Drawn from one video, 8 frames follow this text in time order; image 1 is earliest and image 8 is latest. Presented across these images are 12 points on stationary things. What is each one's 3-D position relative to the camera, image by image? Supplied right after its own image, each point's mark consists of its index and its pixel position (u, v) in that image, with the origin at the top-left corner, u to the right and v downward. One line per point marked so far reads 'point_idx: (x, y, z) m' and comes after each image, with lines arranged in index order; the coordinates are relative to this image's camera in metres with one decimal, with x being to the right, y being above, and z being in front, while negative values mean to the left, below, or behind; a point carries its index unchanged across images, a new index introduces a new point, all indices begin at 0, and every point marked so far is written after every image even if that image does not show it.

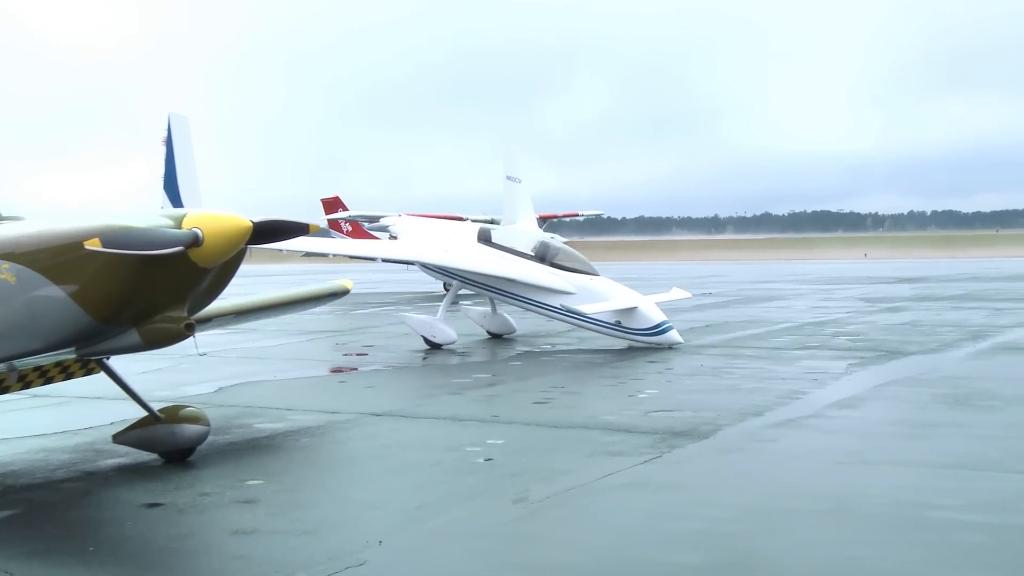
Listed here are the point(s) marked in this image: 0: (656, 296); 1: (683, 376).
0: (+1.5, -0.1, +13.7) m
1: (+1.7, -0.9, +12.7) m
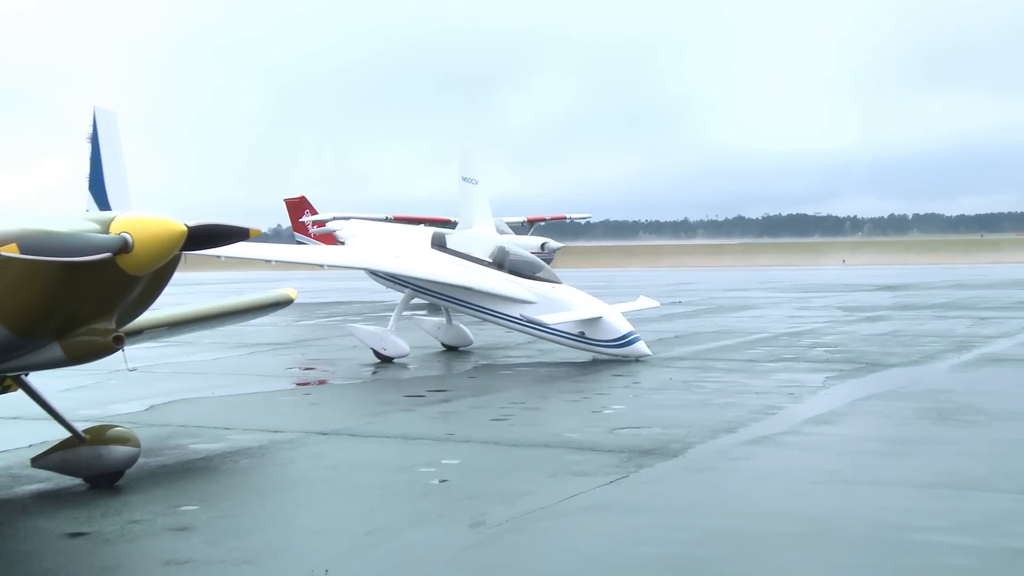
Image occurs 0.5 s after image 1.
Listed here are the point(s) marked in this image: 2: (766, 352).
0: (+1.1, -0.2, +12.9) m
1: (+1.3, -1.0, +11.9) m
2: (+2.7, -0.7, +13.1) m
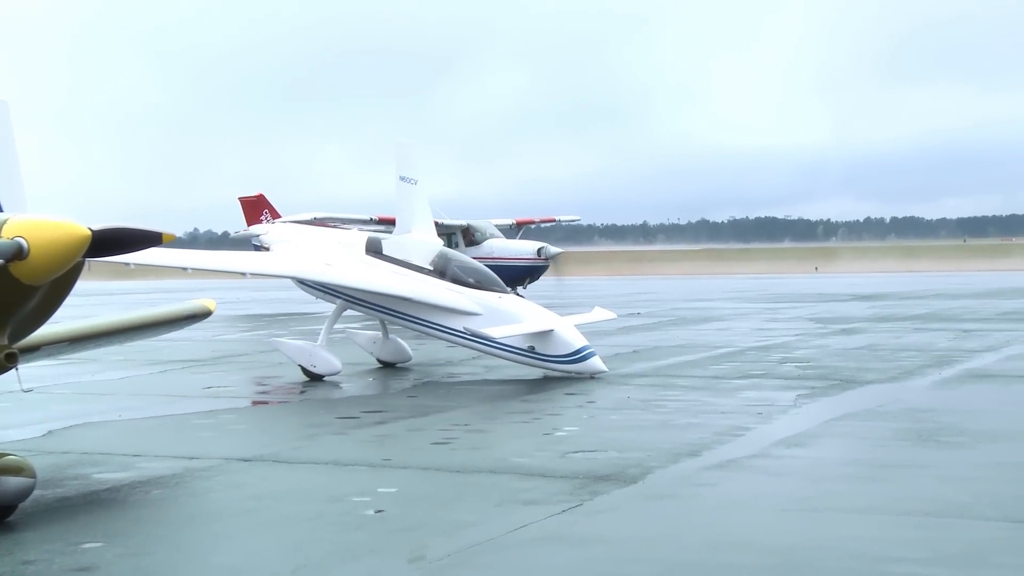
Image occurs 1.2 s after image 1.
0: (+0.6, -0.3, +12.0) m
1: (+0.8, -1.1, +11.0) m
2: (+2.1, -0.8, +12.2) m
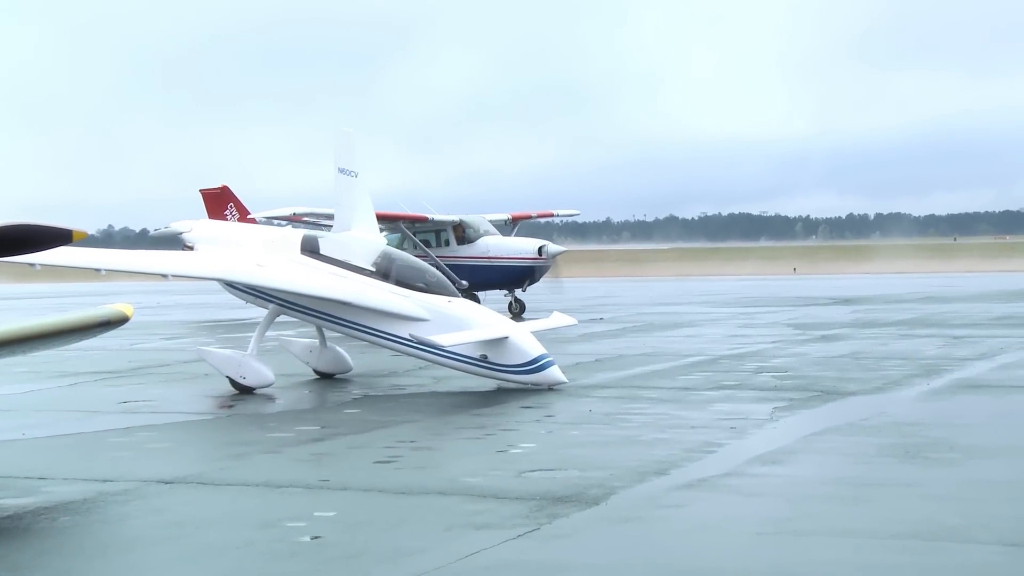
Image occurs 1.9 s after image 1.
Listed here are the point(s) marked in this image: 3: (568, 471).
0: (+0.1, -0.3, +11.0) m
1: (+0.4, -1.1, +10.0) m
2: (+1.7, -0.8, +11.3) m
3: (+0.4, -1.3, +9.2) m
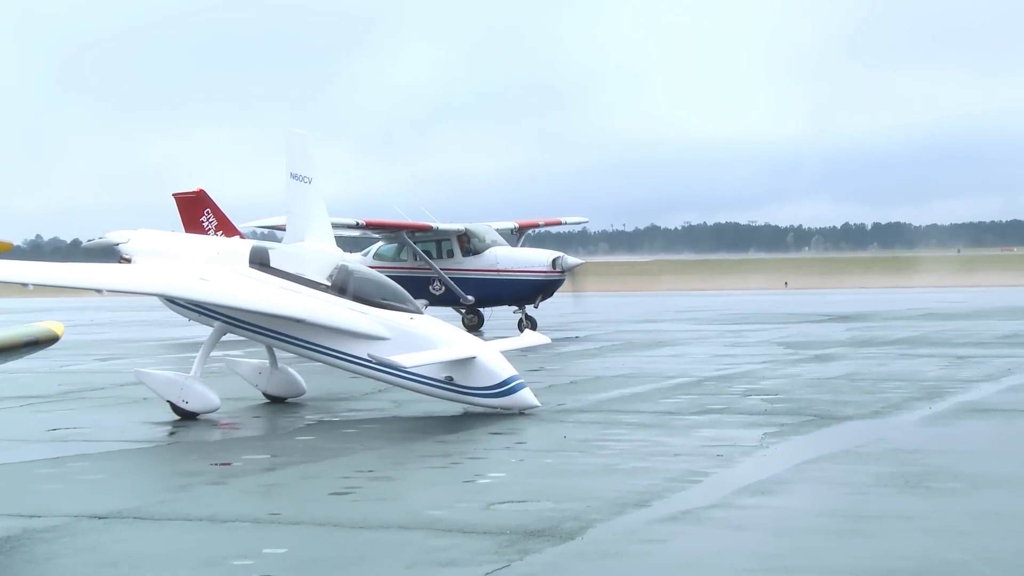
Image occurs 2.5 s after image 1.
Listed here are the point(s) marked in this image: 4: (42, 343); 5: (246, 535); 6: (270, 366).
0: (-0.1, -0.4, +10.3) m
1: (+0.2, -1.2, +9.3) m
2: (+1.5, -0.9, +10.6) m
3: (+0.2, -1.4, +8.5) m
4: (-3.1, -0.4, +8.4) m
5: (-1.7, -1.6, +8.0) m
6: (-2.1, -0.7, +11.1) m
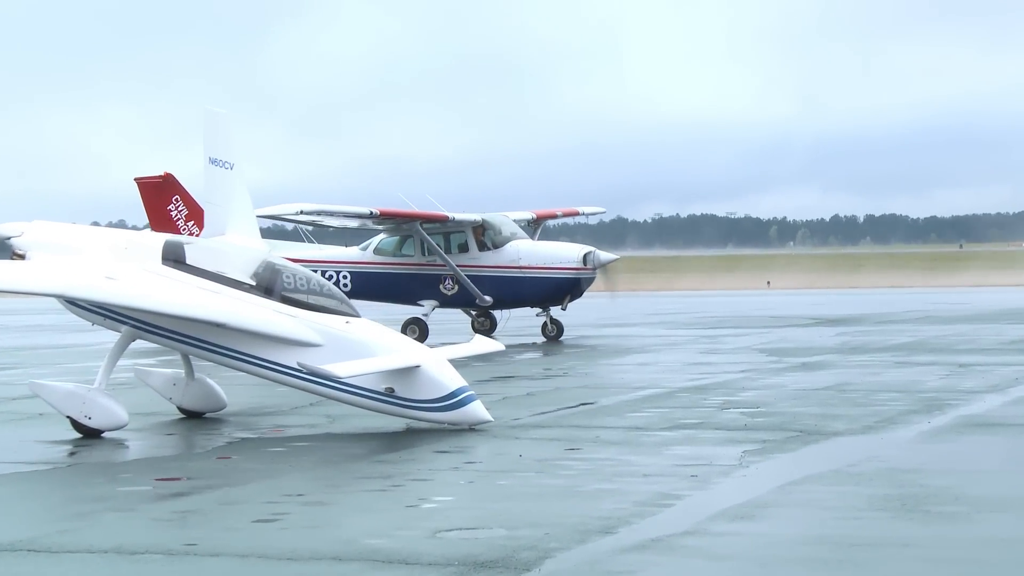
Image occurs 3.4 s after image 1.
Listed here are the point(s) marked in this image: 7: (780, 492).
0: (-0.4, -0.4, +9.3) m
1: (-0.1, -1.2, +8.3) m
2: (+1.1, -0.9, +9.6) m
3: (-0.1, -1.4, +7.5) m
4: (-3.4, -0.4, +7.3) m
5: (-2.0, -1.6, +7.0) m
6: (-2.5, -0.7, +10.1) m
7: (+1.6, -1.3, +7.8) m
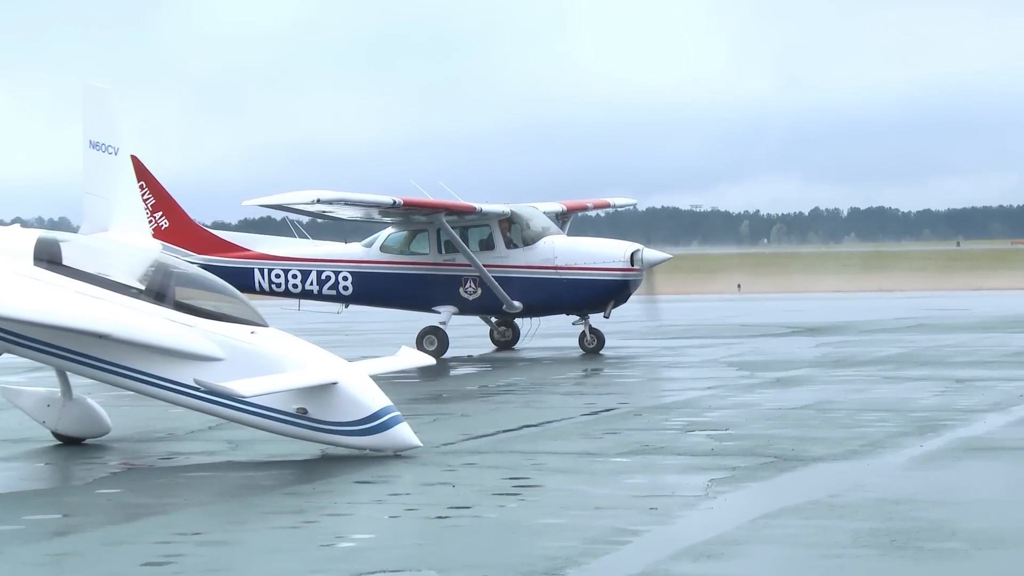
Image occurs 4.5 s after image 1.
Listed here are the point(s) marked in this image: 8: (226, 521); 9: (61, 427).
0: (-0.8, -0.5, +8.2) m
1: (-0.5, -1.2, +7.2) m
2: (+0.7, -0.9, +8.6) m
3: (-0.5, -1.5, +6.4) m
4: (-3.7, -0.4, +6.2) m
5: (-2.3, -1.6, +5.9) m
6: (-2.9, -0.7, +9.0) m
7: (+1.3, -1.3, +6.8) m
8: (-1.5, -1.3, +7.0) m
9: (-2.8, -0.8, +8.9) m
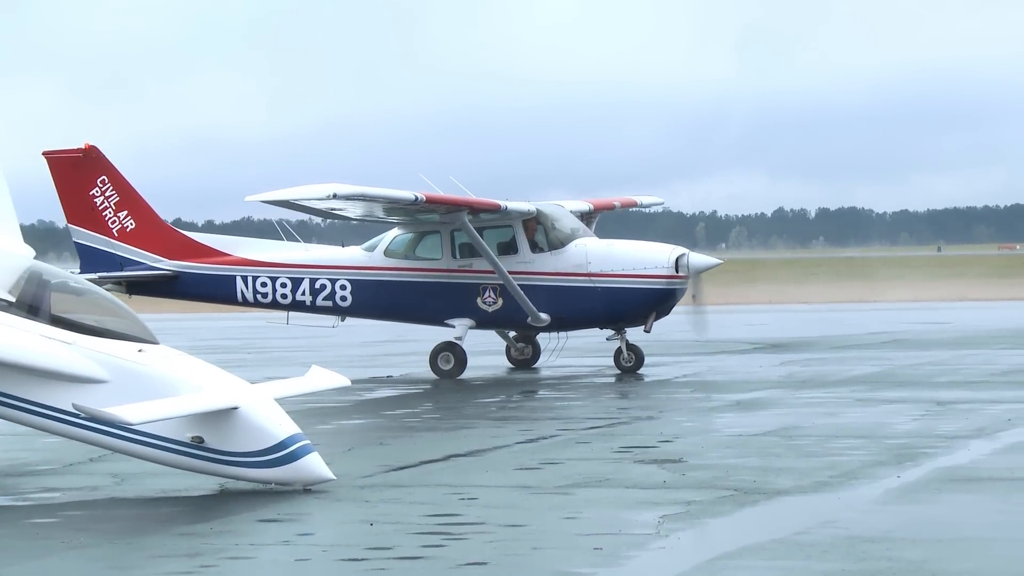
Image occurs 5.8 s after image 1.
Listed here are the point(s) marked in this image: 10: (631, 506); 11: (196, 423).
0: (-1.2, -0.5, +7.4) m
1: (-0.9, -1.3, +6.4) m
2: (+0.3, -1.0, +7.8) m
3: (-0.8, -1.5, +5.6) m
4: (-4.1, -0.4, +5.3) m
5: (-2.7, -1.7, +5.0) m
6: (-3.3, -0.7, +8.1) m
7: (+0.9, -1.3, +6.0) m
8: (-1.9, -1.3, +6.1) m
9: (-3.2, -0.9, +8.1) m
10: (+0.7, -1.1, +6.9) m
11: (-1.6, -0.7, +7.1) m
